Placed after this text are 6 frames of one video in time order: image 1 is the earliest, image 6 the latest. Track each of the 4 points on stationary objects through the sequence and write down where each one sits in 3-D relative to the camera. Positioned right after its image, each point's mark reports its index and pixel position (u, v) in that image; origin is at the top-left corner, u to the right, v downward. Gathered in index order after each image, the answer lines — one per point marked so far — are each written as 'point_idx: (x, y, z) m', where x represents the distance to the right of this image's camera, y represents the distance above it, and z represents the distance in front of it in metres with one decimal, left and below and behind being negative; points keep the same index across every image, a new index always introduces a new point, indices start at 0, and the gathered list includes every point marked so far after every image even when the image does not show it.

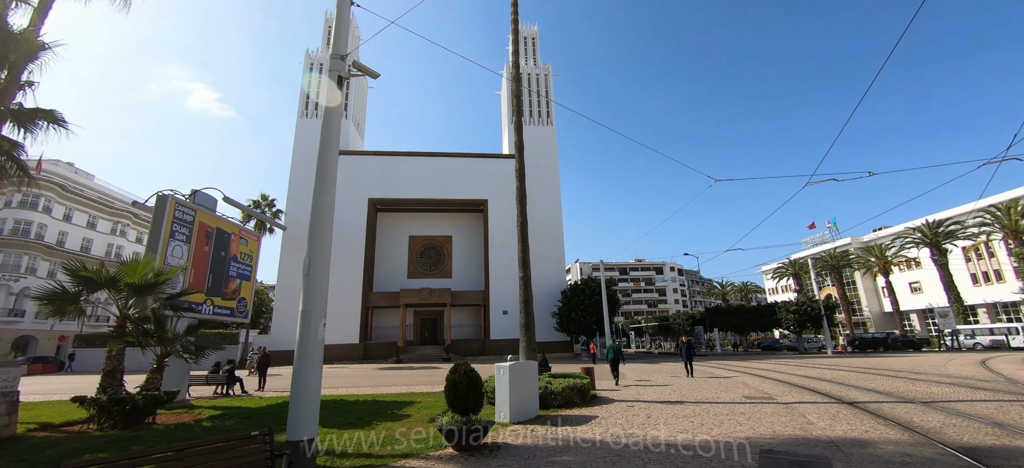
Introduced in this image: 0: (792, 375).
0: (+8.2, -4.2, +12.3) m
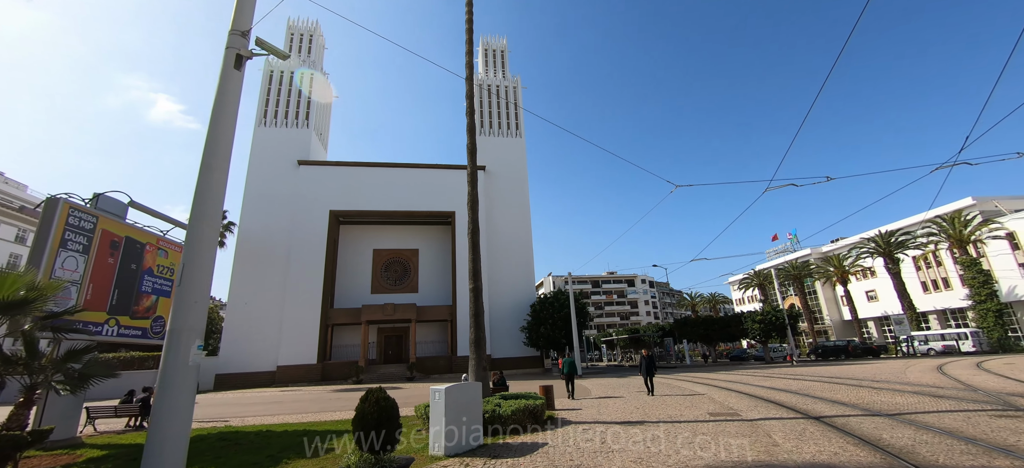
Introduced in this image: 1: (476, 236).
0: (+7.0, -4.4, +11.9) m
1: (-0.8, 0.0, +8.9) m
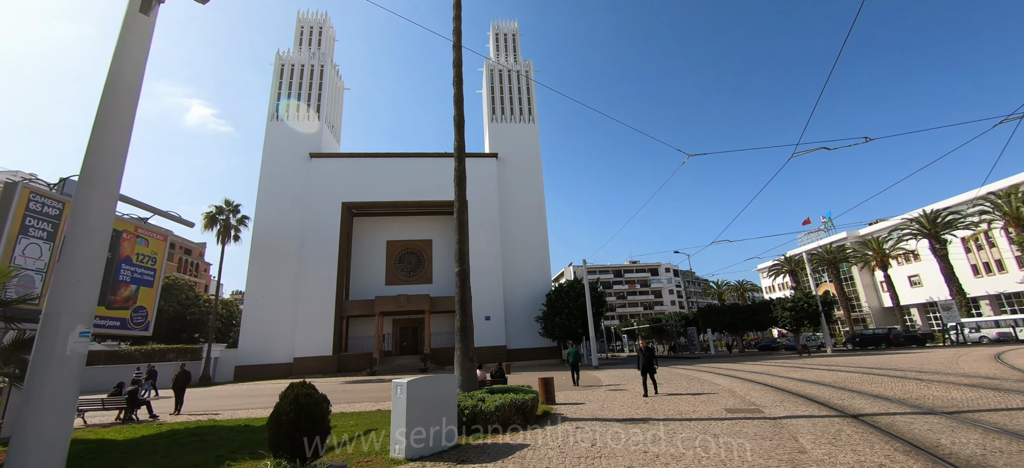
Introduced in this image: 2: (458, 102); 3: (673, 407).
0: (+7.1, -3.8, +10.8) m
1: (-1.0, +0.4, +8.1) m
2: (-1.2, +2.9, +9.0) m
3: (+2.9, -3.1, +7.5) m
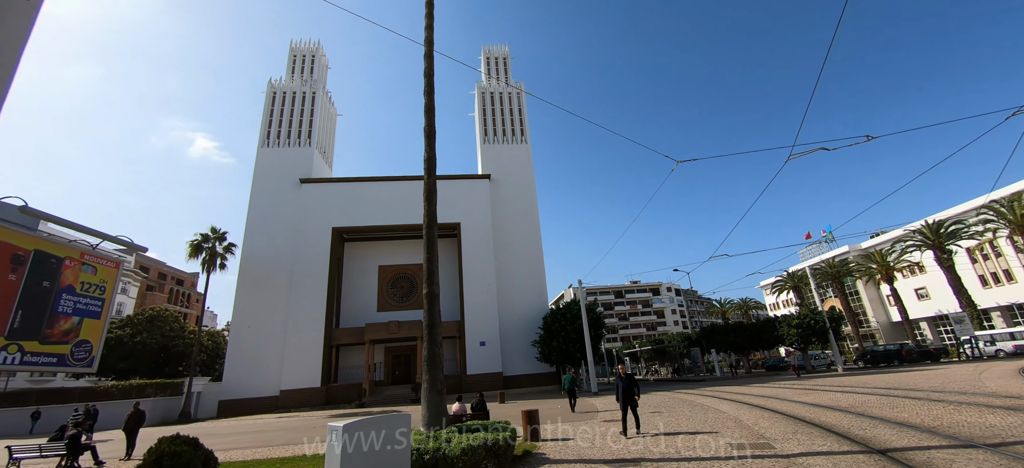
0: (+6.7, -4.0, +9.9) m
1: (-1.4, +0.1, +7.4) m
2: (-1.7, +2.5, +8.5) m
3: (+2.5, -3.3, +6.6) m
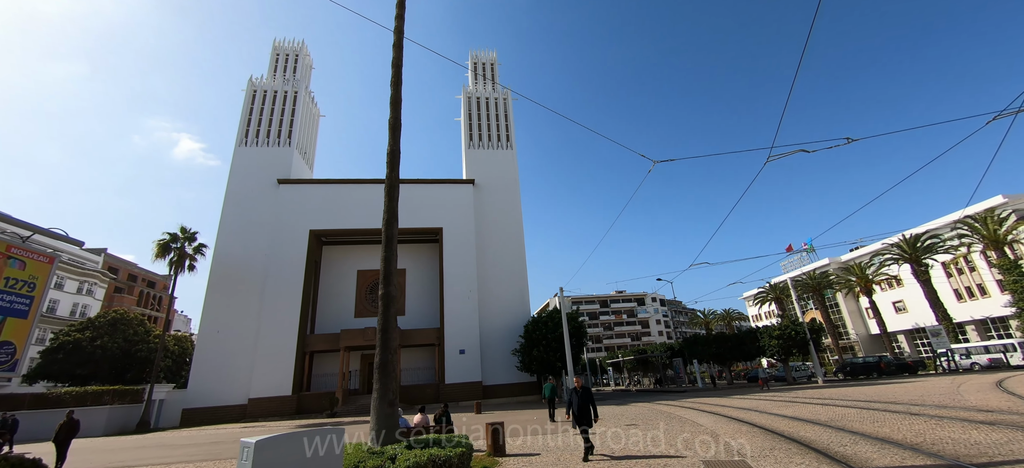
0: (+6.0, -4.2, +9.5) m
1: (-2.0, +0.1, +6.9) m
2: (-2.3, +2.5, +8.0) m
3: (+1.9, -3.3, +6.1) m
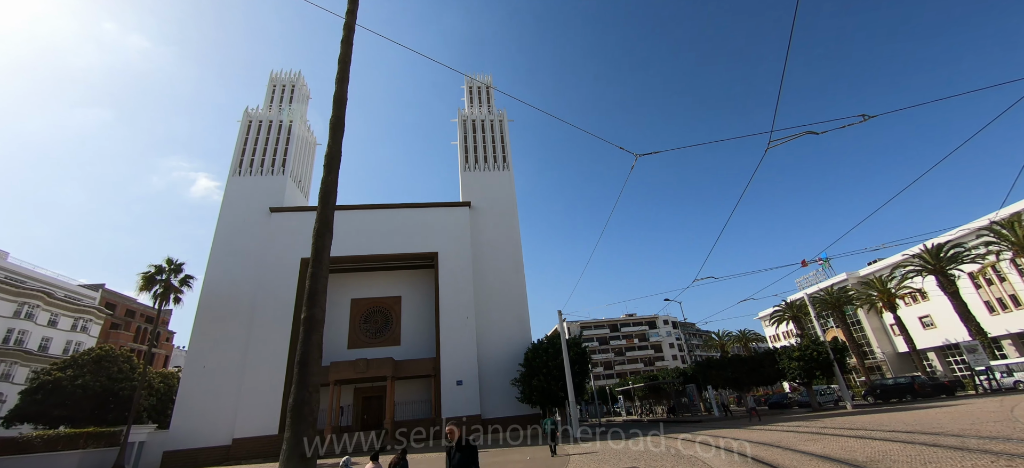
0: (+5.6, -4.2, +8.0) m
1: (-2.7, -0.1, +5.8) m
2: (-2.9, +2.3, +7.1) m
3: (+1.4, -3.3, +4.8) m
